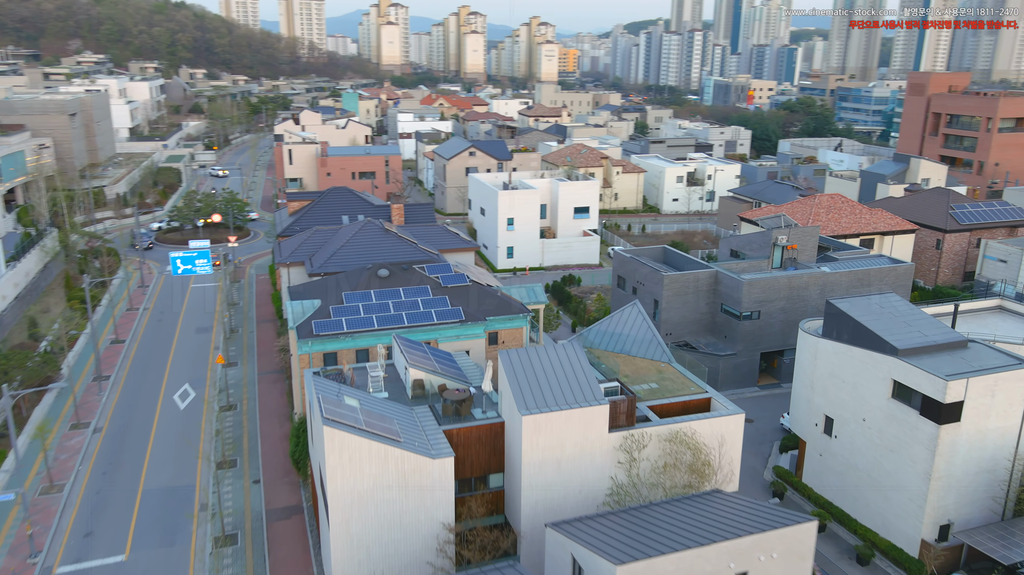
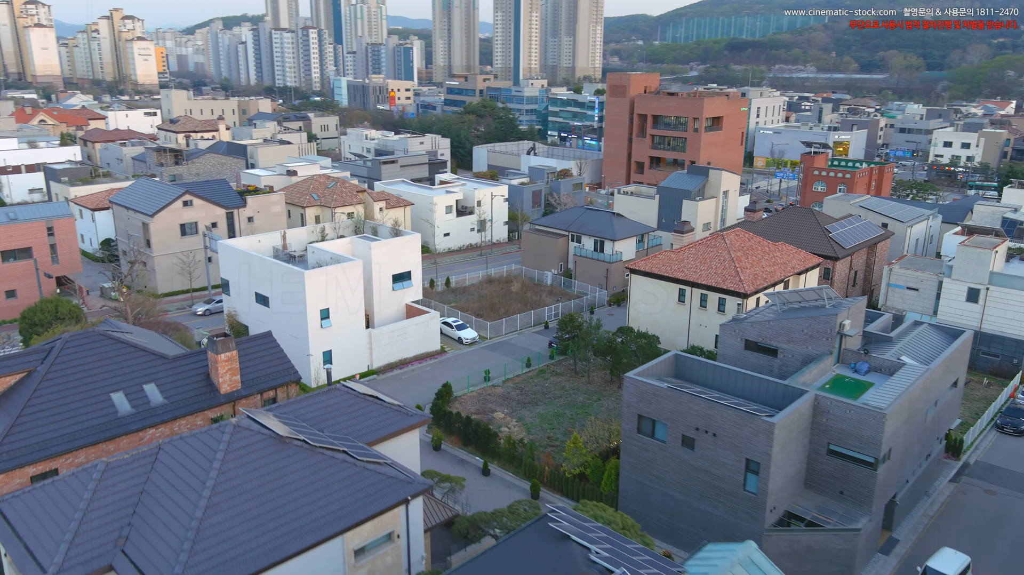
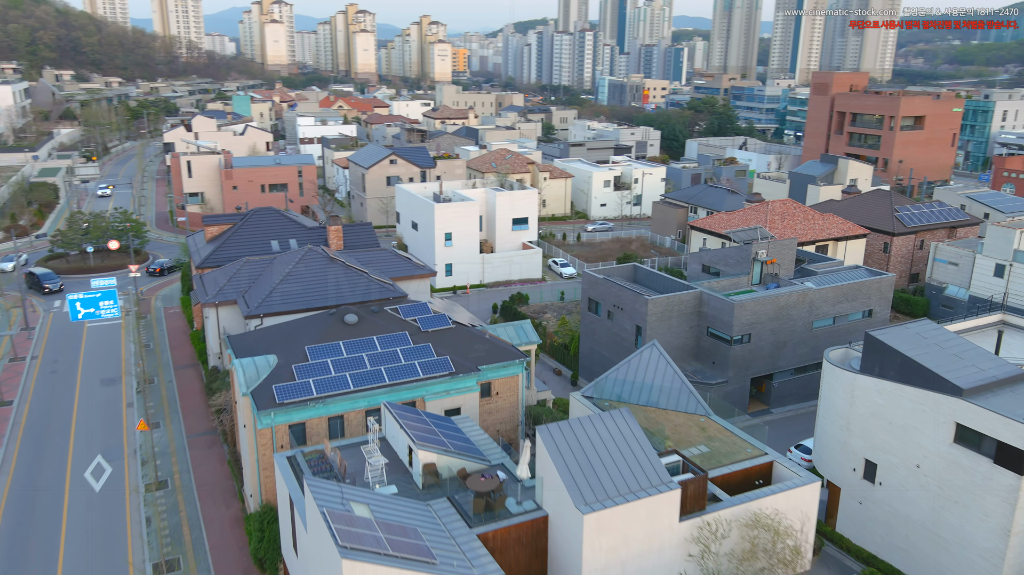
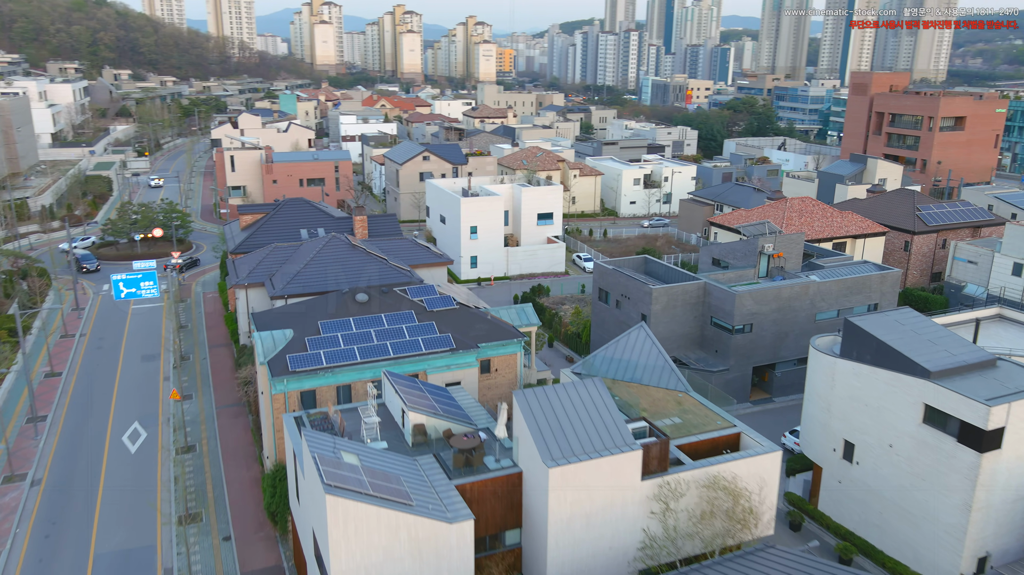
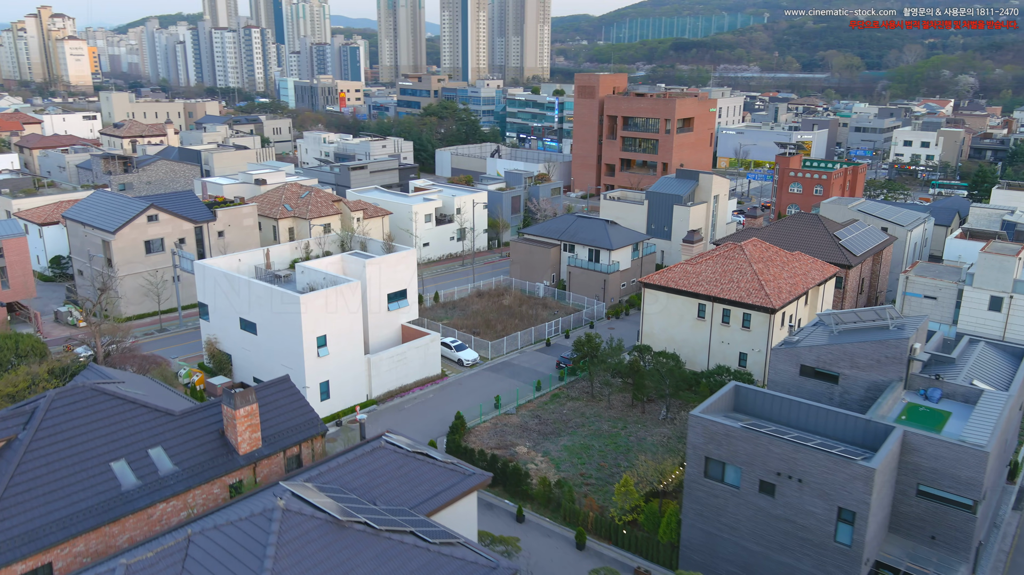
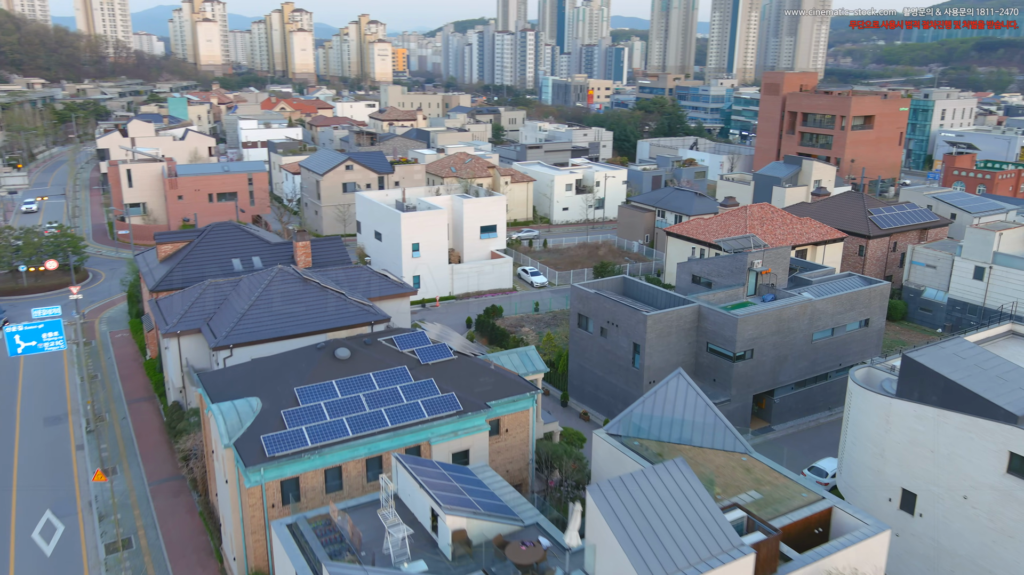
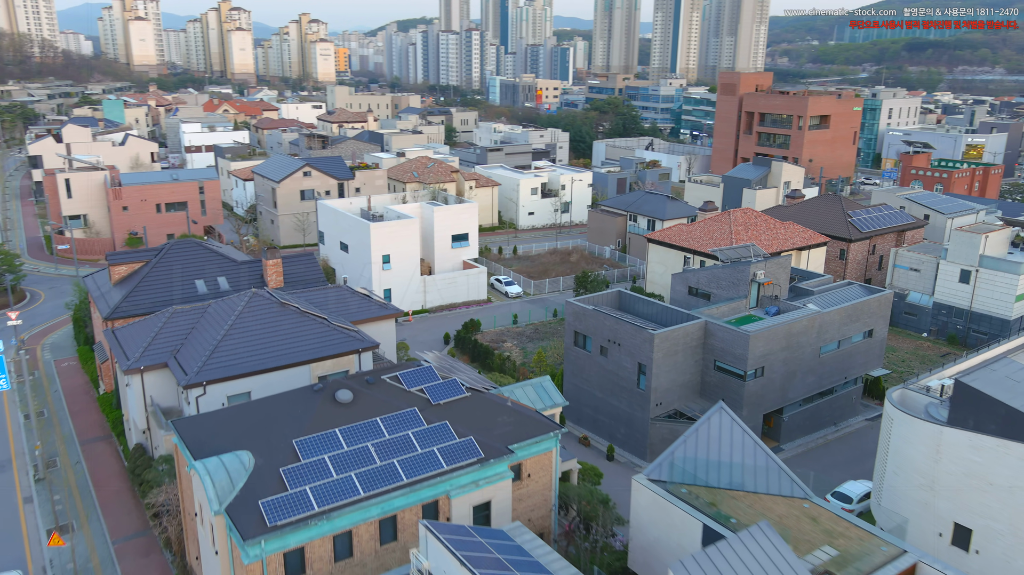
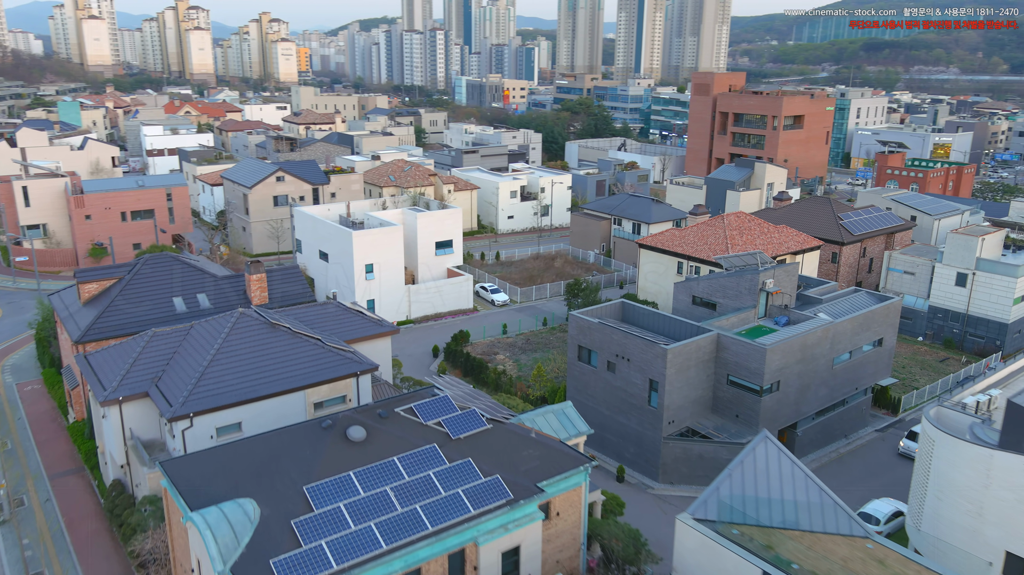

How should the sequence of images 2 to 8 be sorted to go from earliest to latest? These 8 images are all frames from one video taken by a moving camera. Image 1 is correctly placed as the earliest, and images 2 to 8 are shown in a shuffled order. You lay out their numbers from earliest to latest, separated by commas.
4, 3, 6, 7, 8, 2, 5
